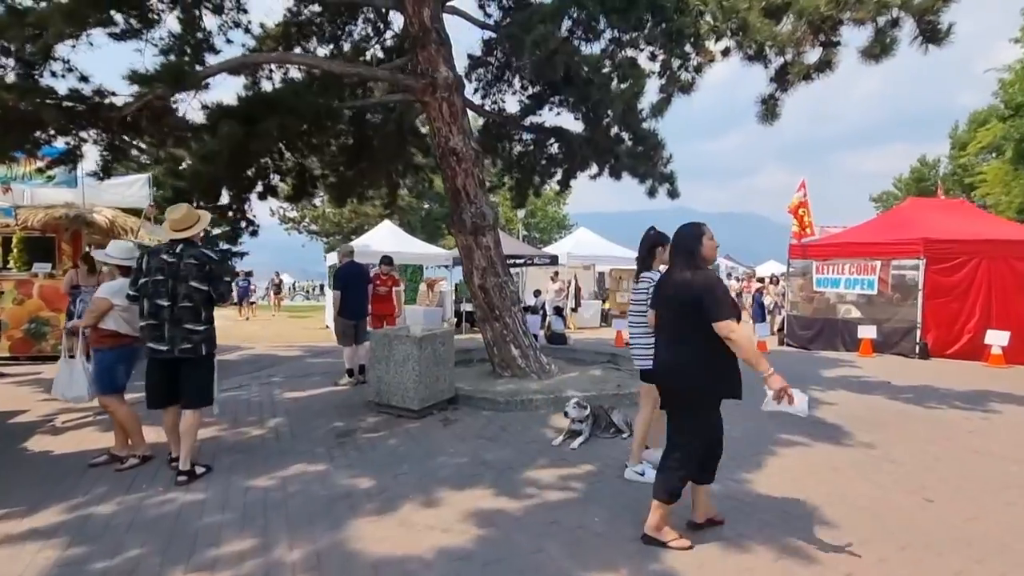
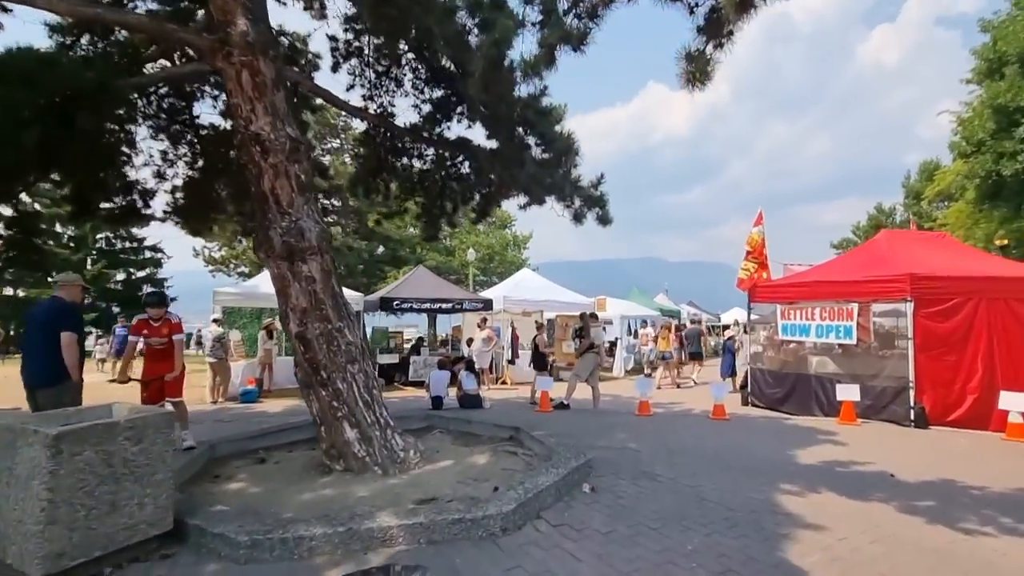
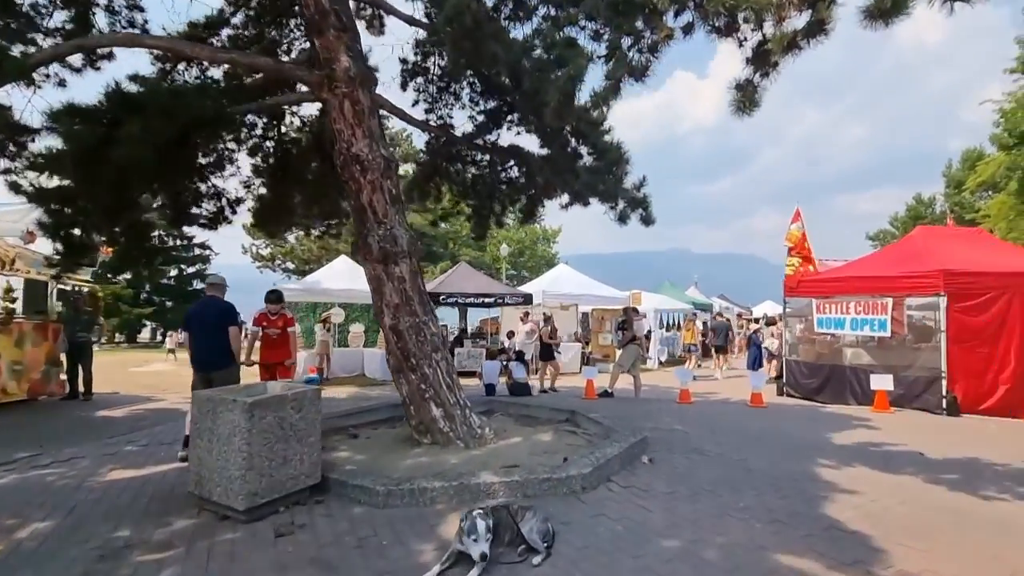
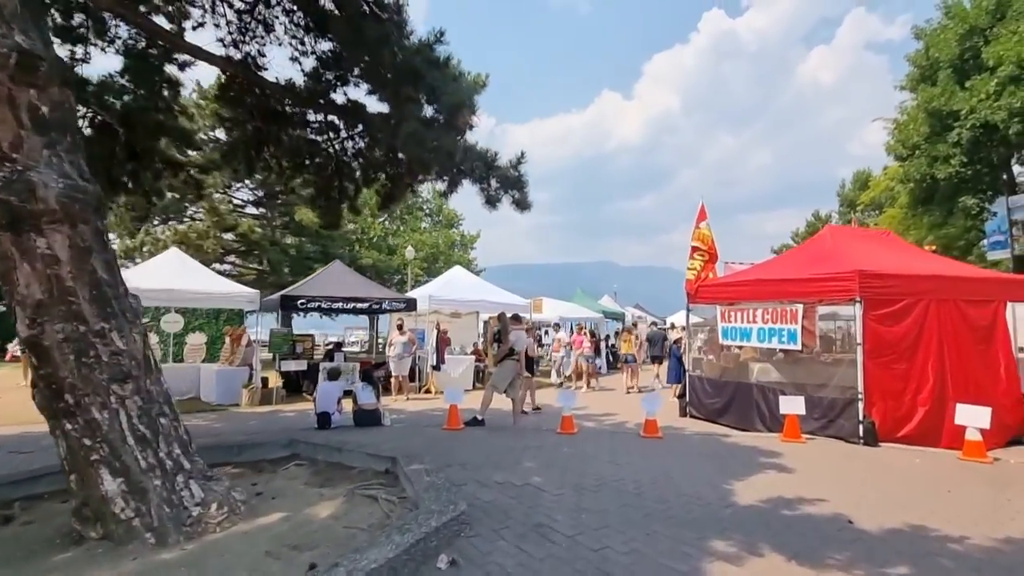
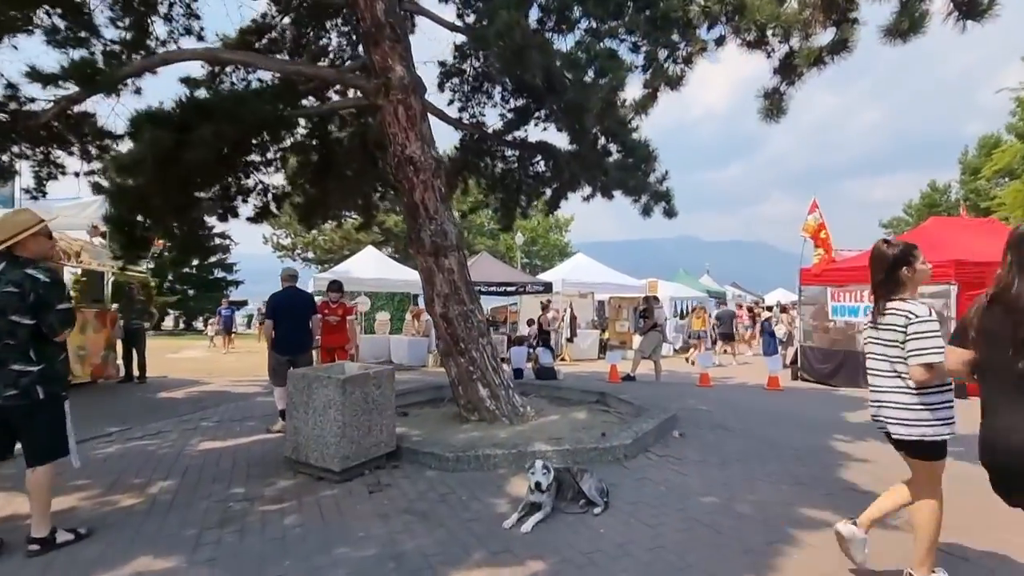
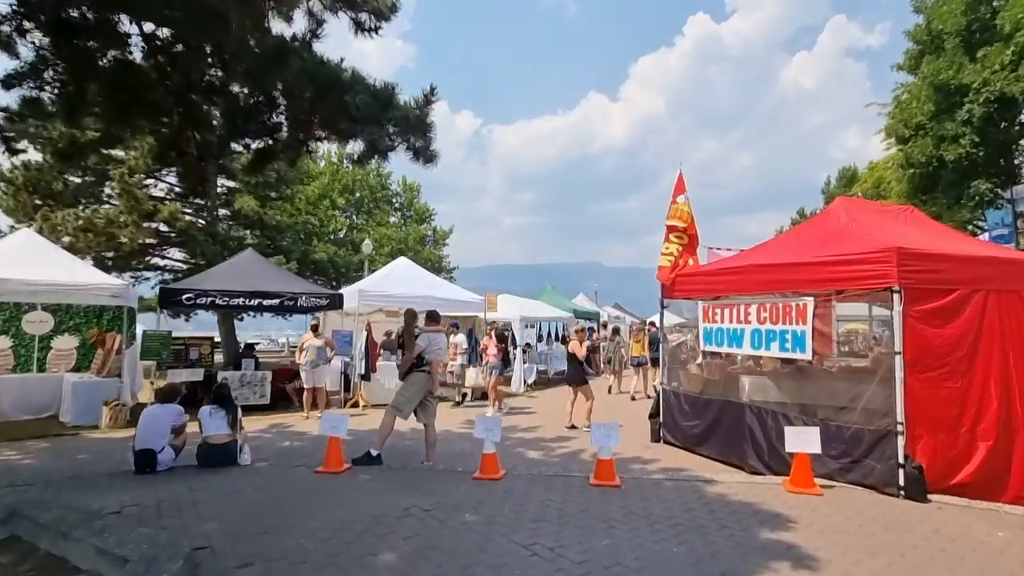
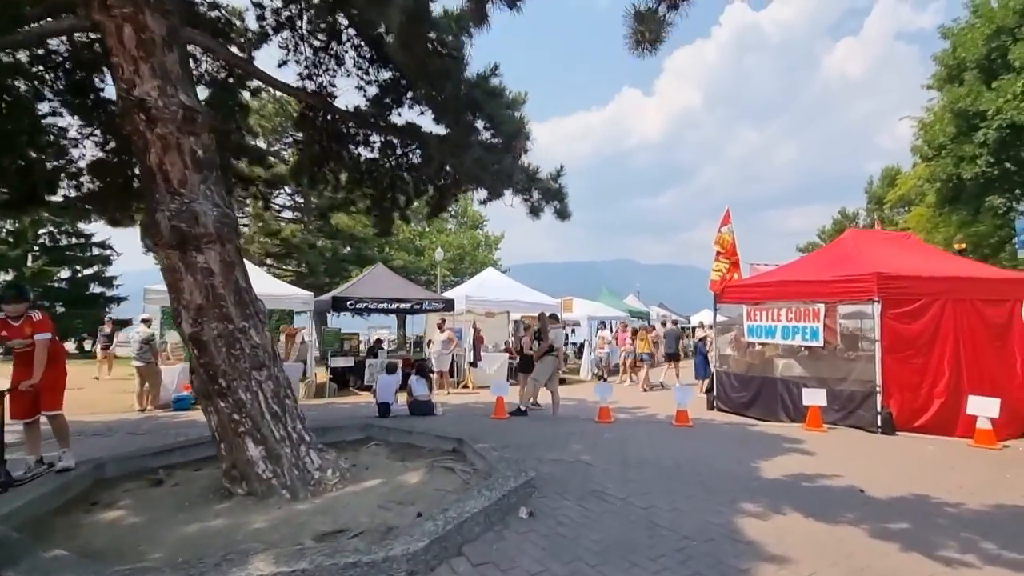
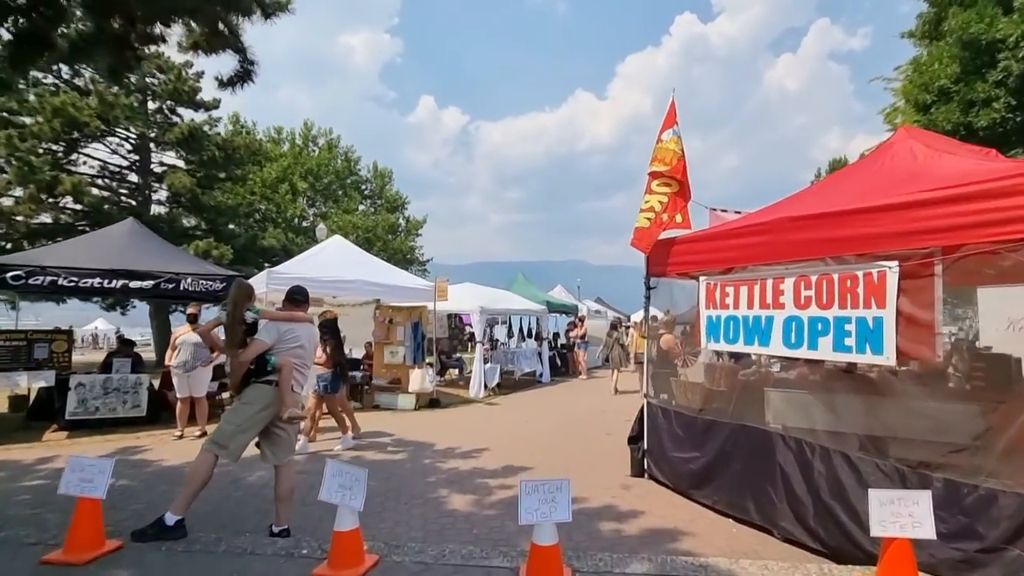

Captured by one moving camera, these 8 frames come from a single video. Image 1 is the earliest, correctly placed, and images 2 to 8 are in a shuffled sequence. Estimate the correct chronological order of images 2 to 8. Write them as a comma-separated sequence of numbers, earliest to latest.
5, 3, 2, 7, 4, 6, 8
